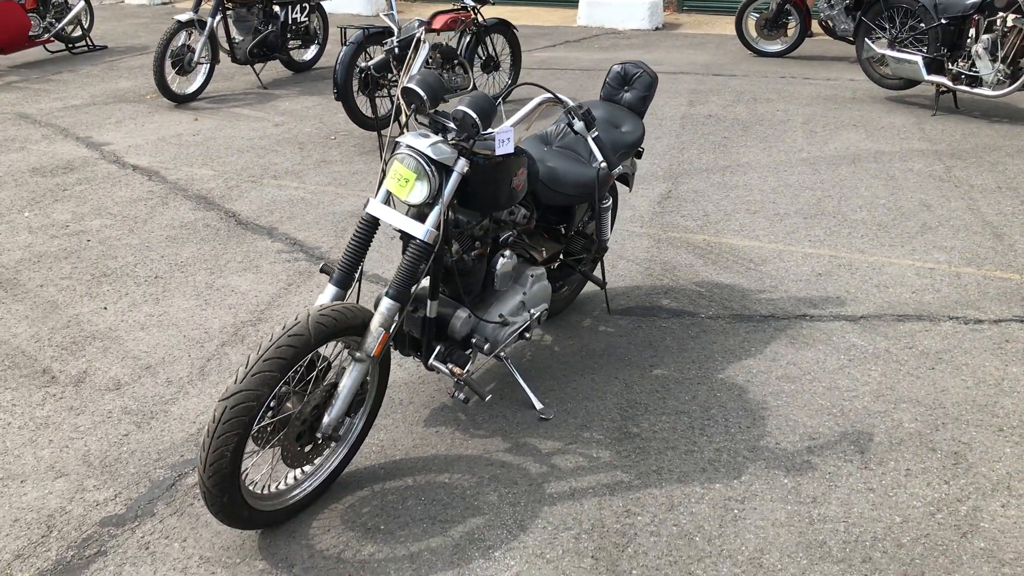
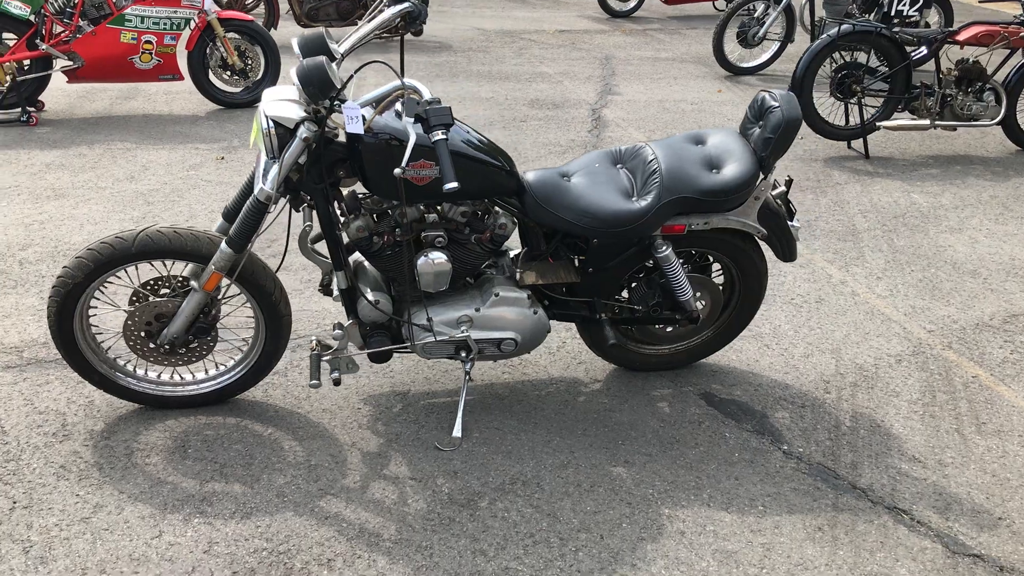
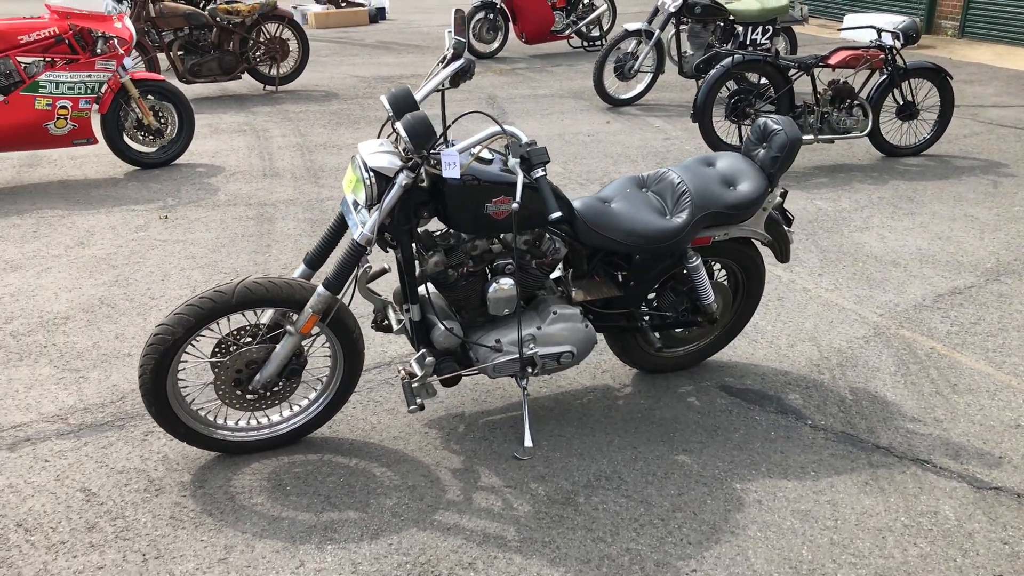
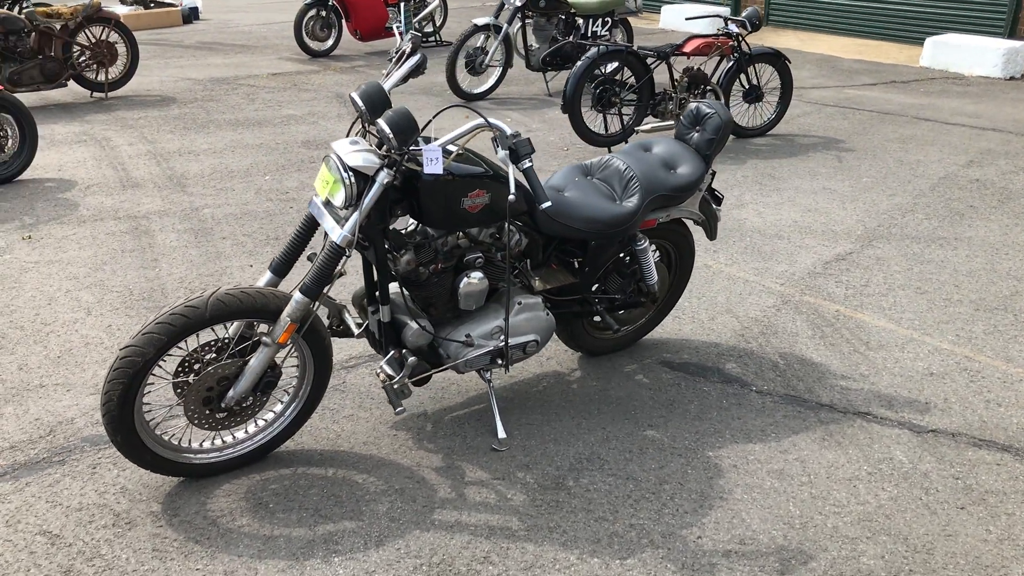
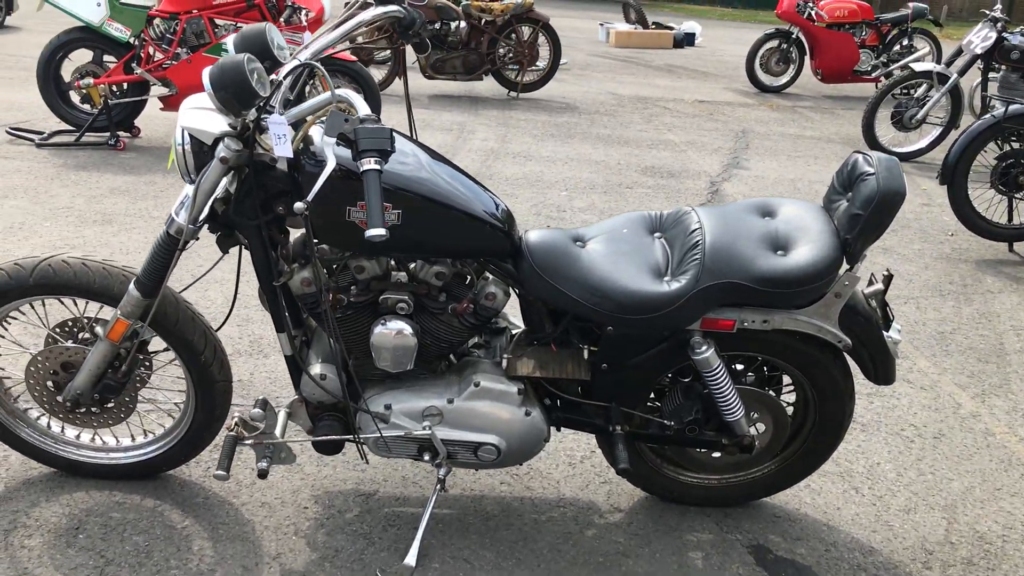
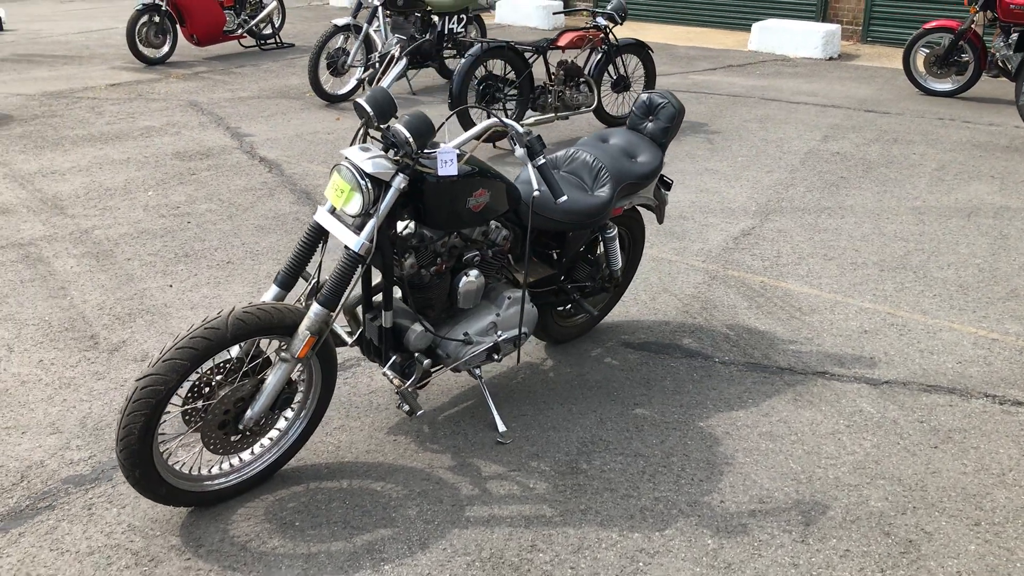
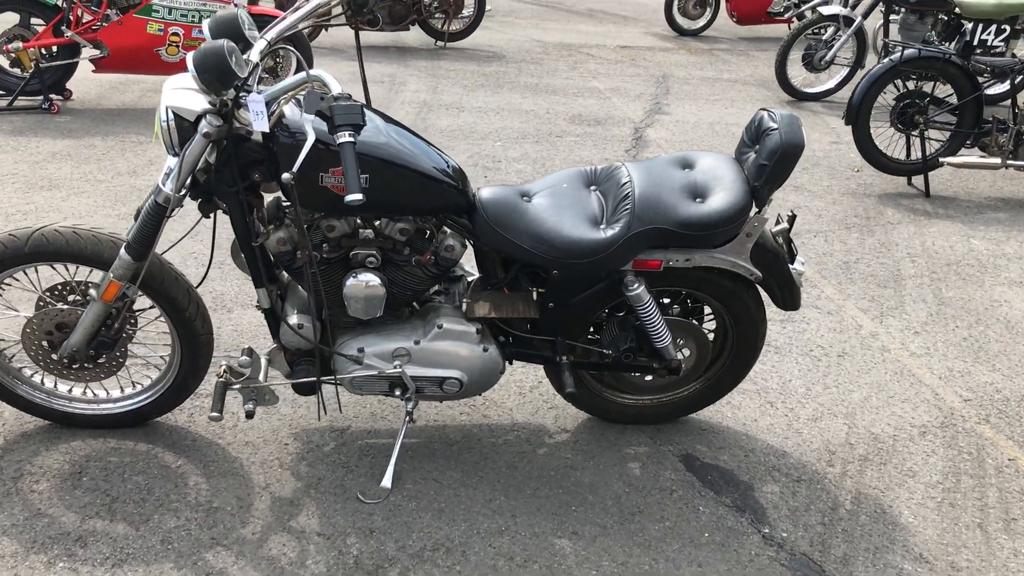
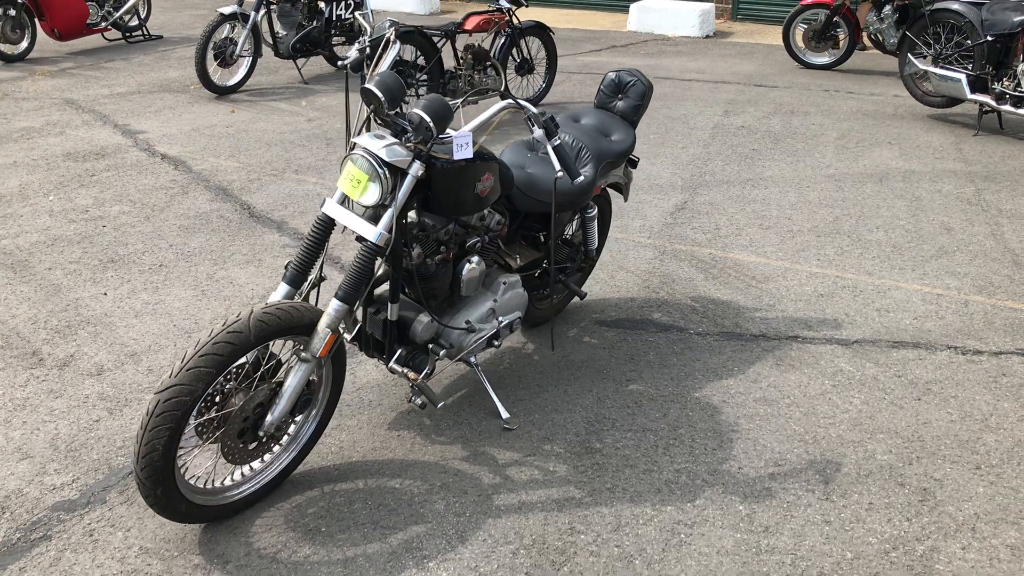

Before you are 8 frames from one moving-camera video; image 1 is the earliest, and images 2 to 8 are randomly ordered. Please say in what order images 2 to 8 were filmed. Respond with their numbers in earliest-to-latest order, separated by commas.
8, 6, 4, 3, 2, 7, 5
